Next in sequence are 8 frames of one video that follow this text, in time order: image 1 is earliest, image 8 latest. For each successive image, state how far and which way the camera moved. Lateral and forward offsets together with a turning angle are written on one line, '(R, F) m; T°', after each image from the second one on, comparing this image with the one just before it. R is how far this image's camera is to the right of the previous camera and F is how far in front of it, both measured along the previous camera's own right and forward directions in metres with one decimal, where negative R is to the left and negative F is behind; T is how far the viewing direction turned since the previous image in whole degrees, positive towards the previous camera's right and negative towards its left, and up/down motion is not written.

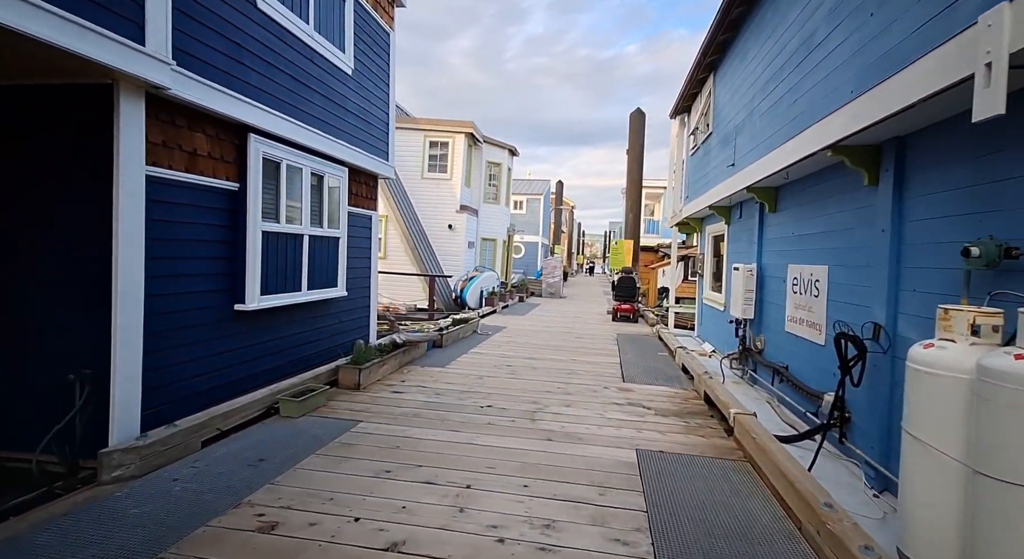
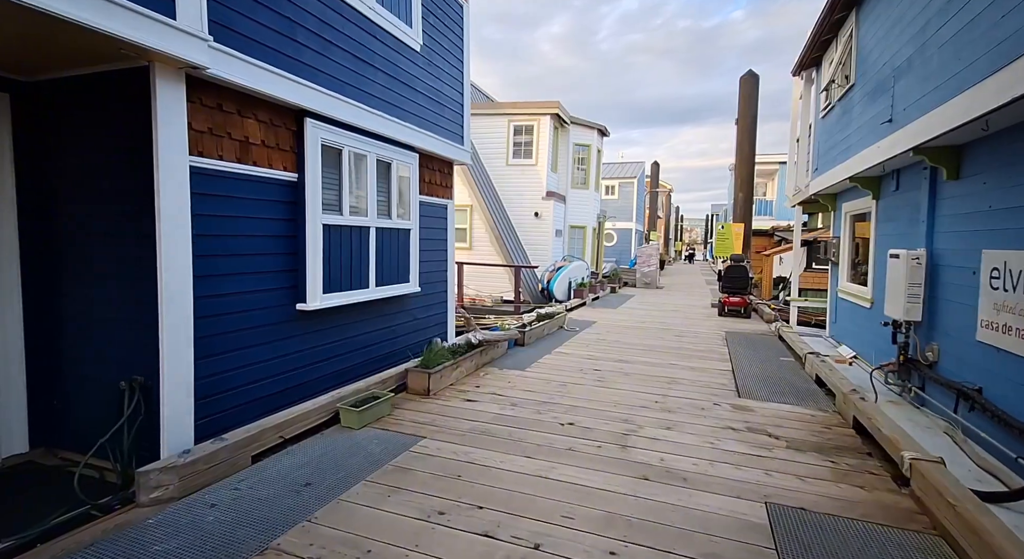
(+0.1, +0.8) m; -10°
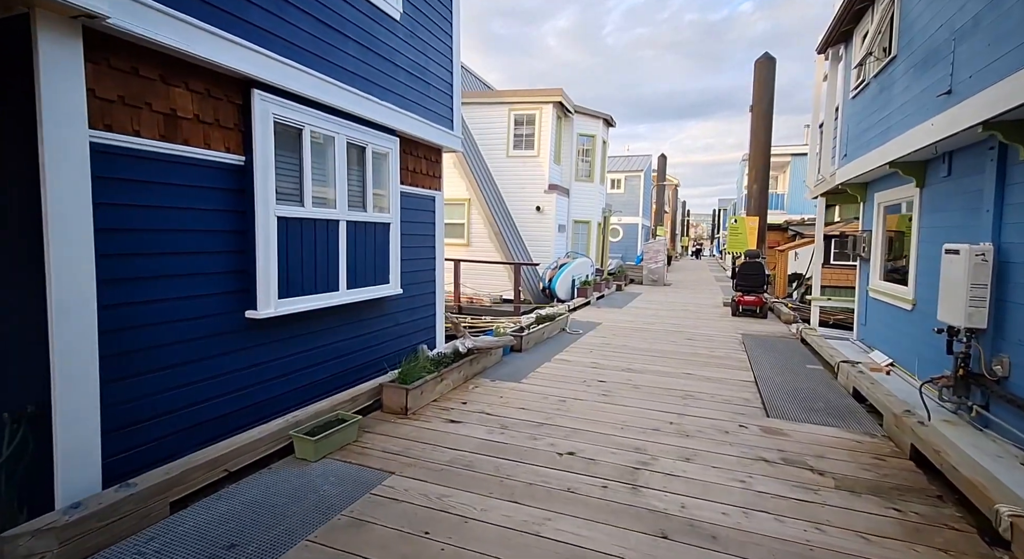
(+0.1, +0.6) m; -1°
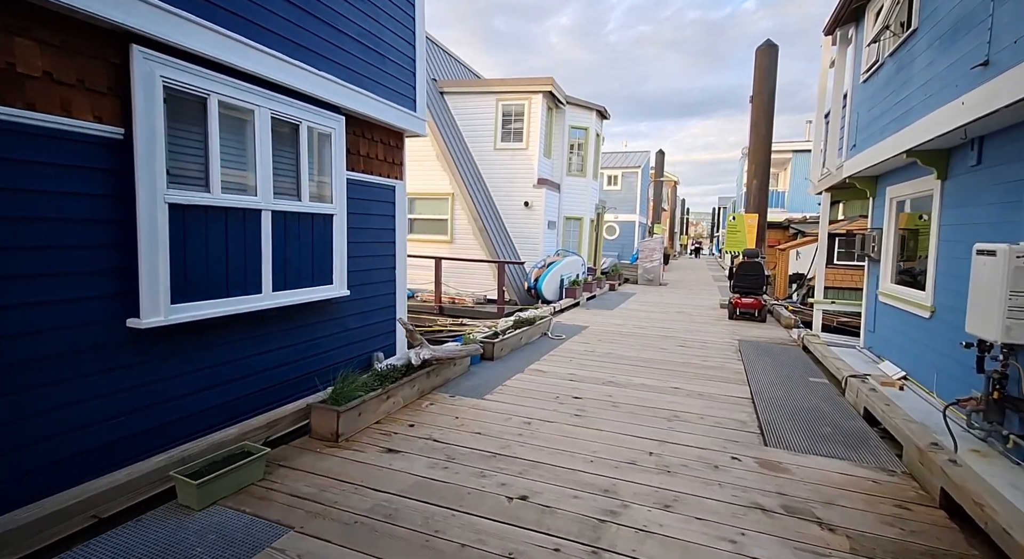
(+0.3, +0.6) m; 0°
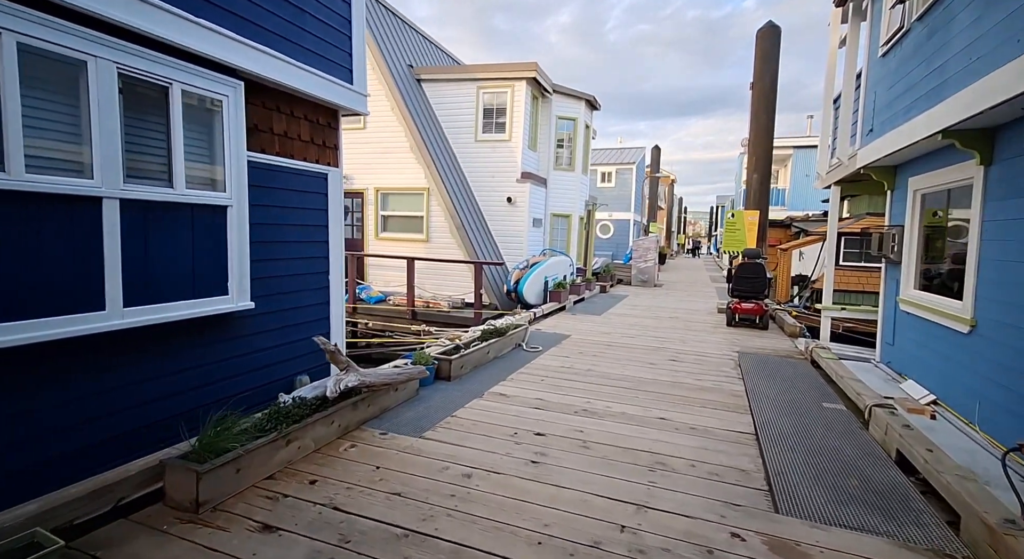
(+0.3, +0.8) m; 0°
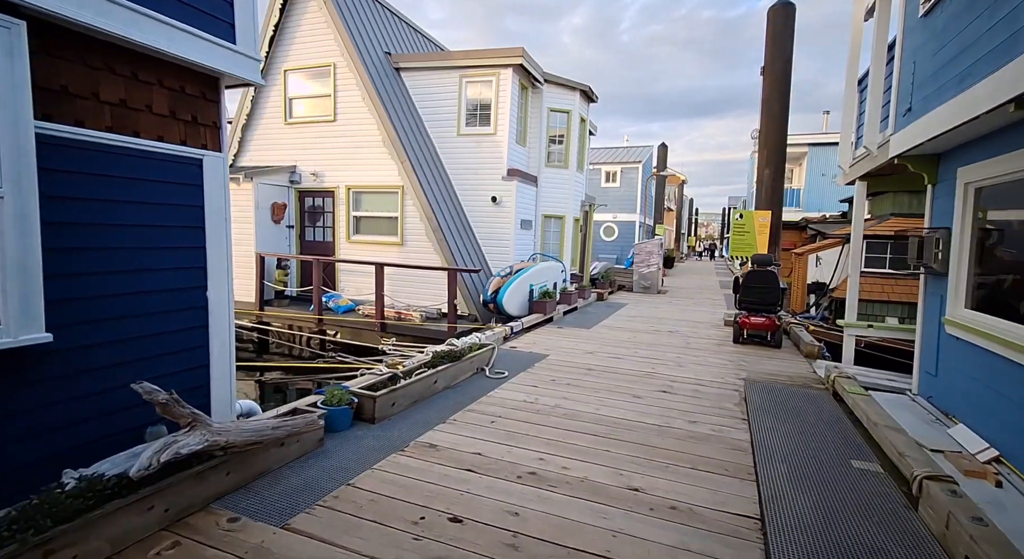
(+0.5, +1.0) m; -1°
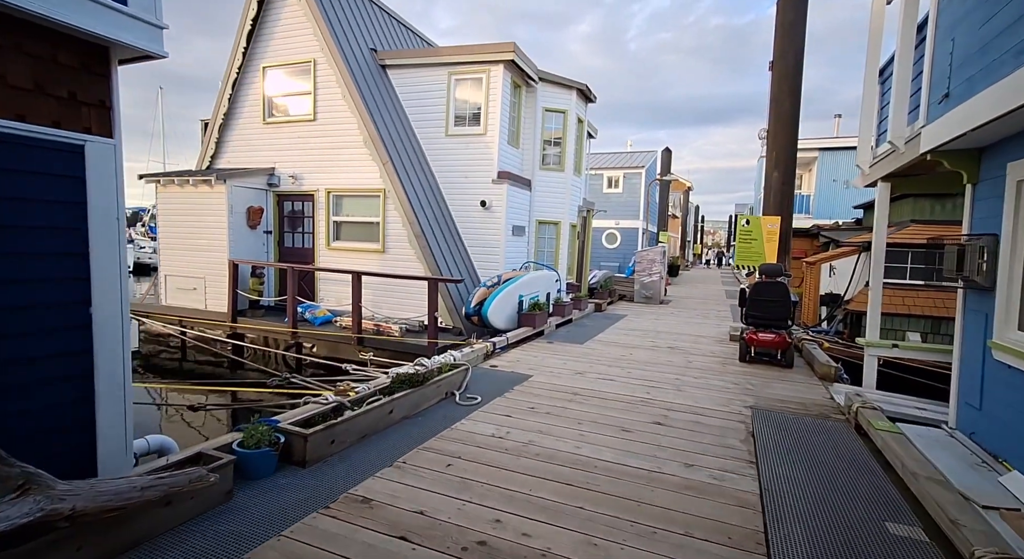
(+0.2, +0.6) m; -1°
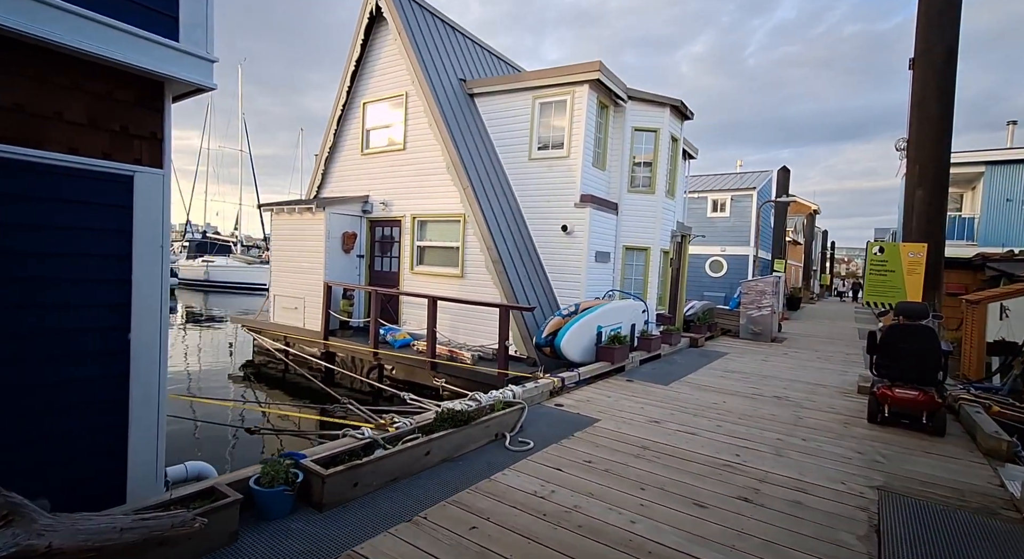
(+0.3, +0.6) m; -11°
